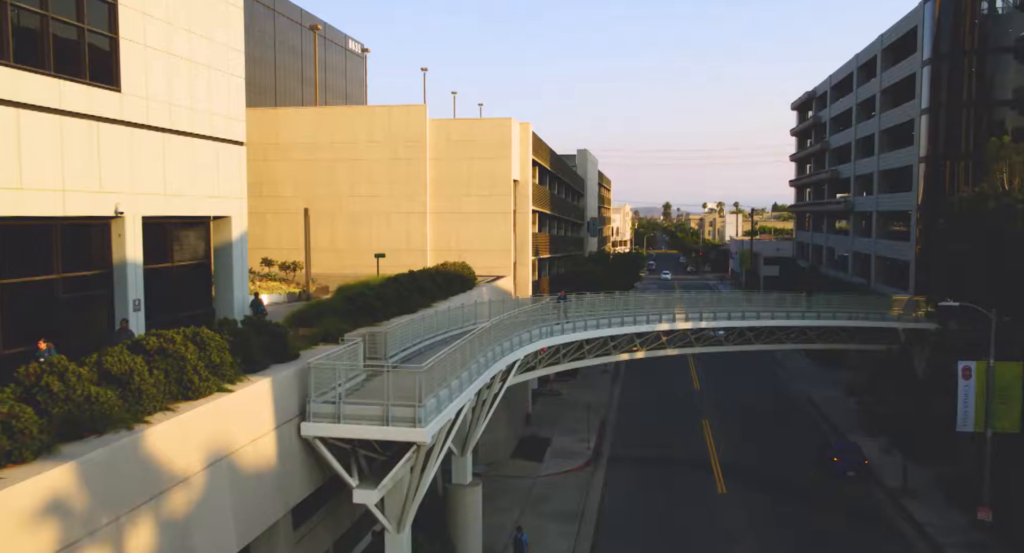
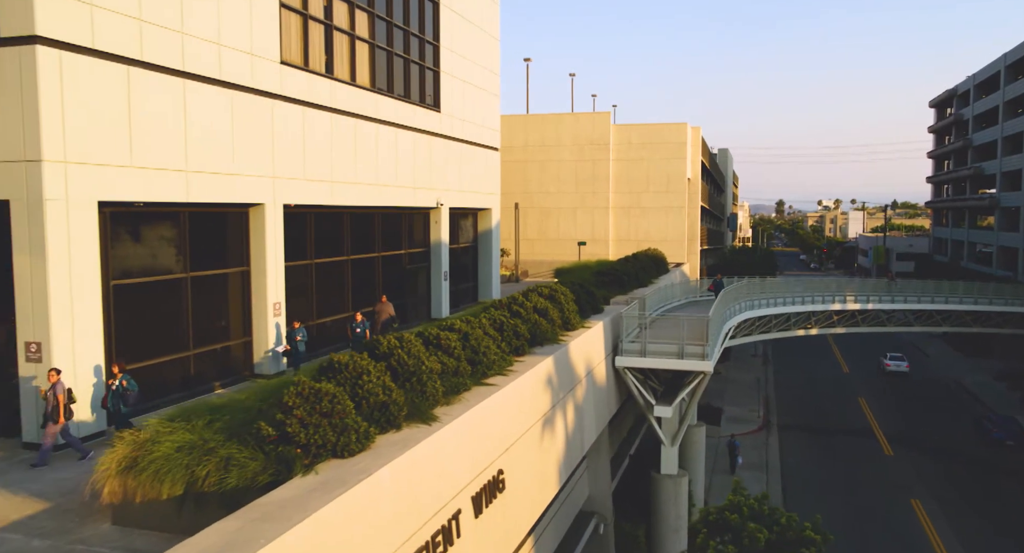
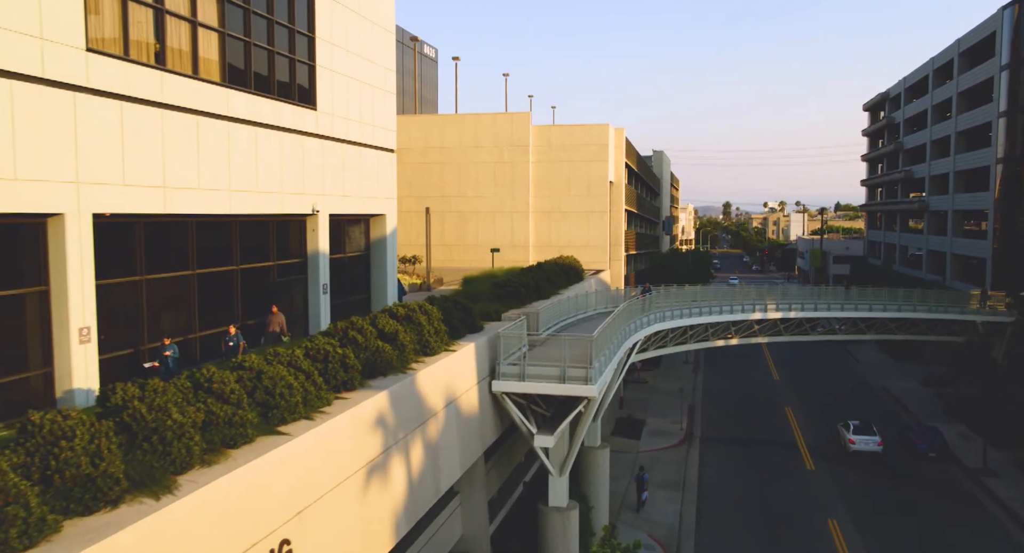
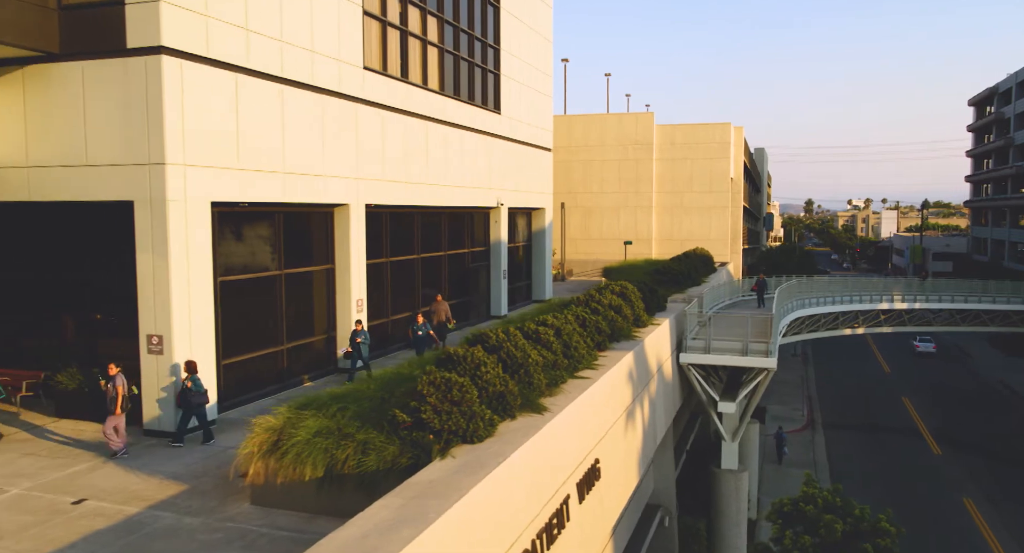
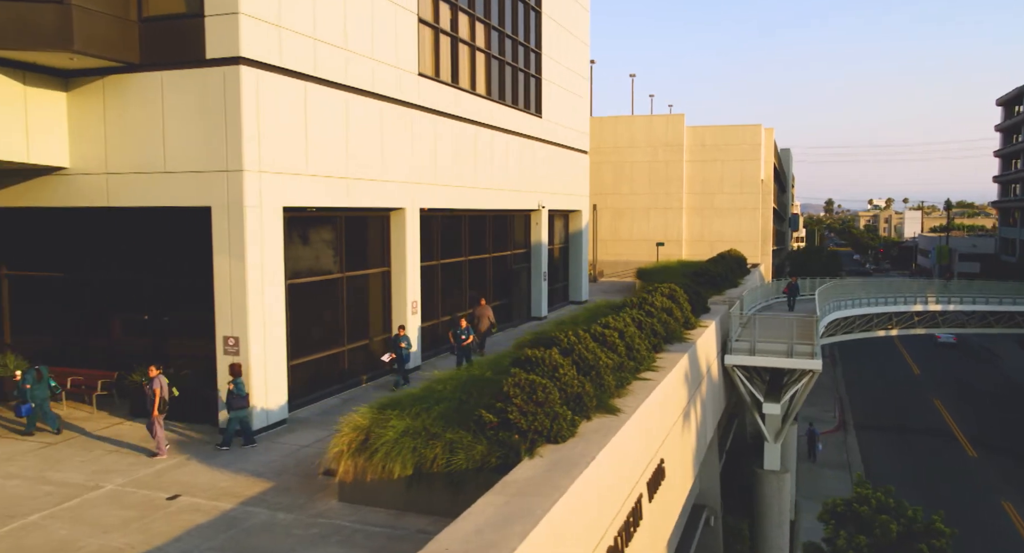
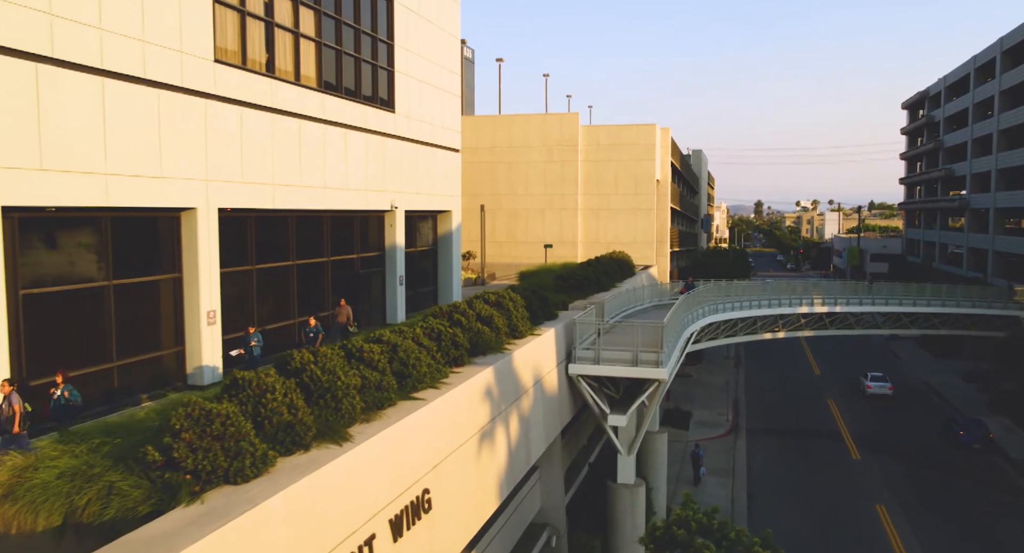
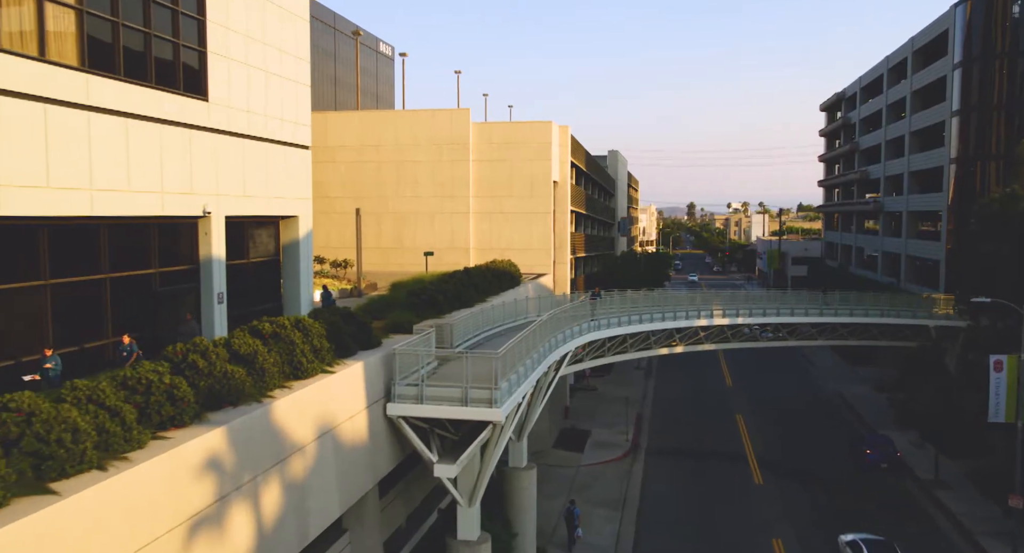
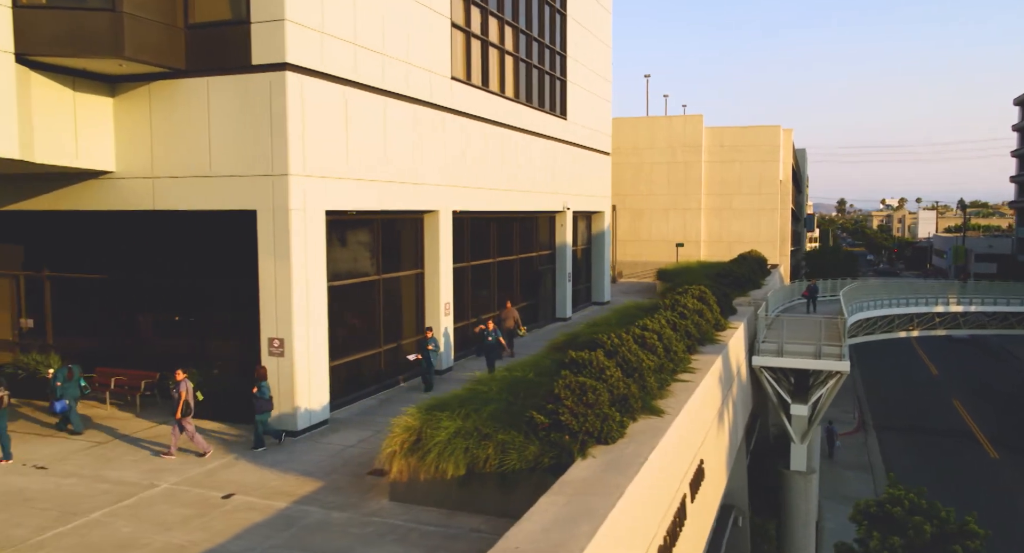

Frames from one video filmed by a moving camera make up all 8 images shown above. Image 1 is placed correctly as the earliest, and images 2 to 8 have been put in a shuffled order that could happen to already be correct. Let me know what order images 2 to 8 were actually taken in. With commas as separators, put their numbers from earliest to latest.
7, 3, 6, 2, 4, 5, 8
